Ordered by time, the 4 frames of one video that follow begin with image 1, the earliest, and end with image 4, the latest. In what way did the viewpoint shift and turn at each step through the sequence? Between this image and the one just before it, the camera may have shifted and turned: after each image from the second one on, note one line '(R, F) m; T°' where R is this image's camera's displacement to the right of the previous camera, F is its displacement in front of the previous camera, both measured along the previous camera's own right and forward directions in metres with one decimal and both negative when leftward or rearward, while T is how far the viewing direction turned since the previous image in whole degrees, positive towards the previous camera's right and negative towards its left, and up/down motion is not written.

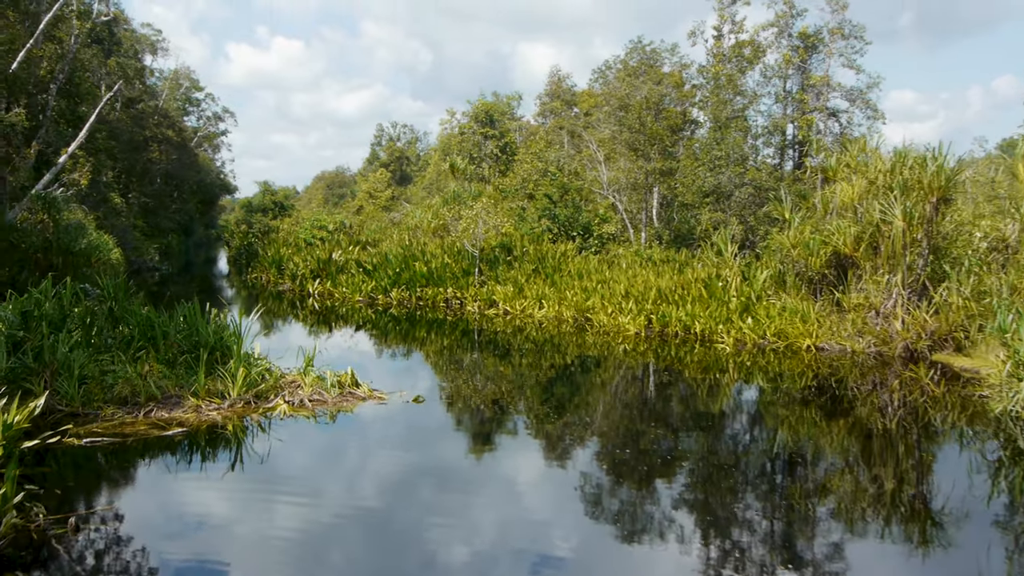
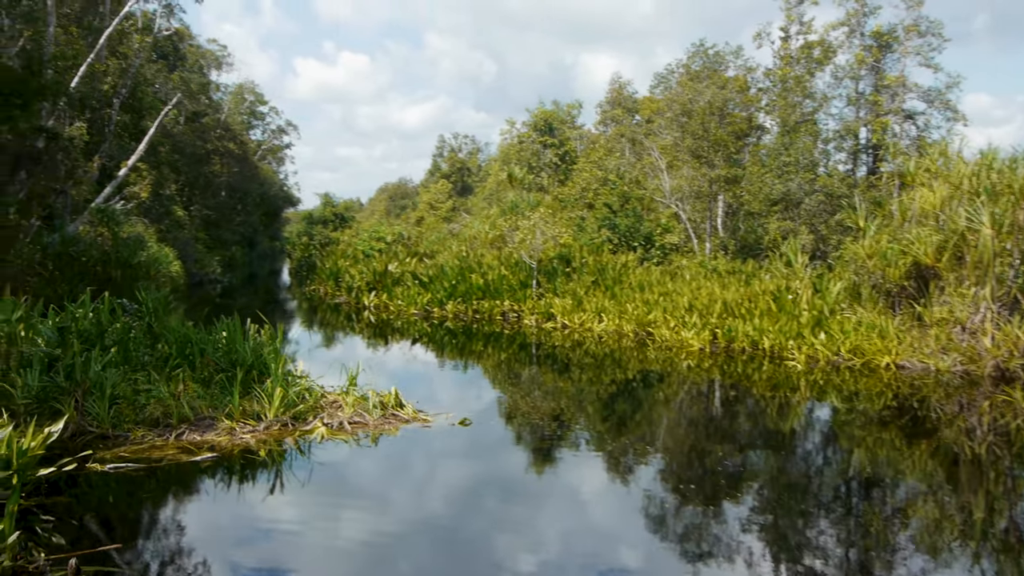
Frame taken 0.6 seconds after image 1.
(+0.1, +0.4) m; -4°
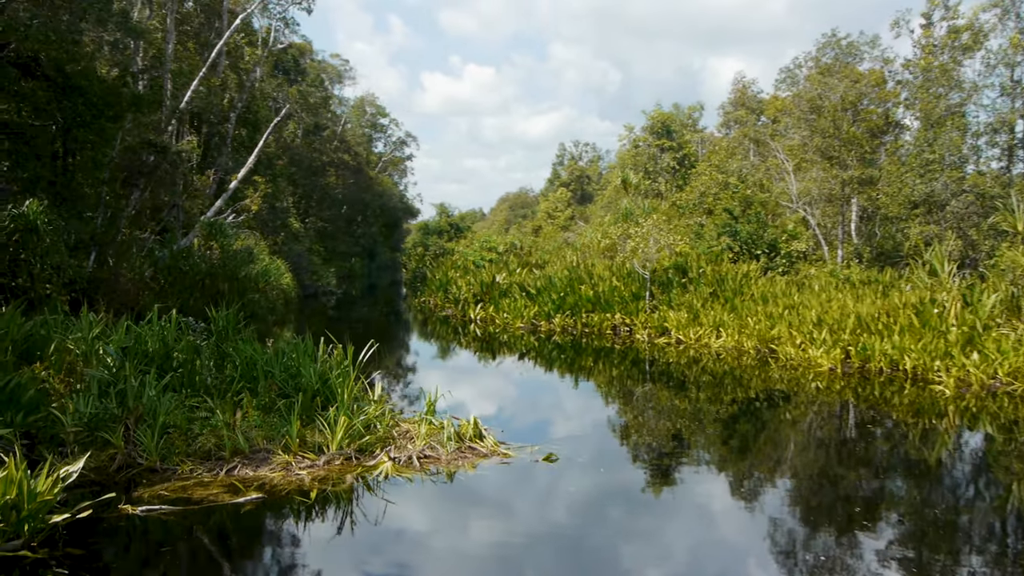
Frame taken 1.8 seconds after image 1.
(+0.2, +0.7) m; -7°
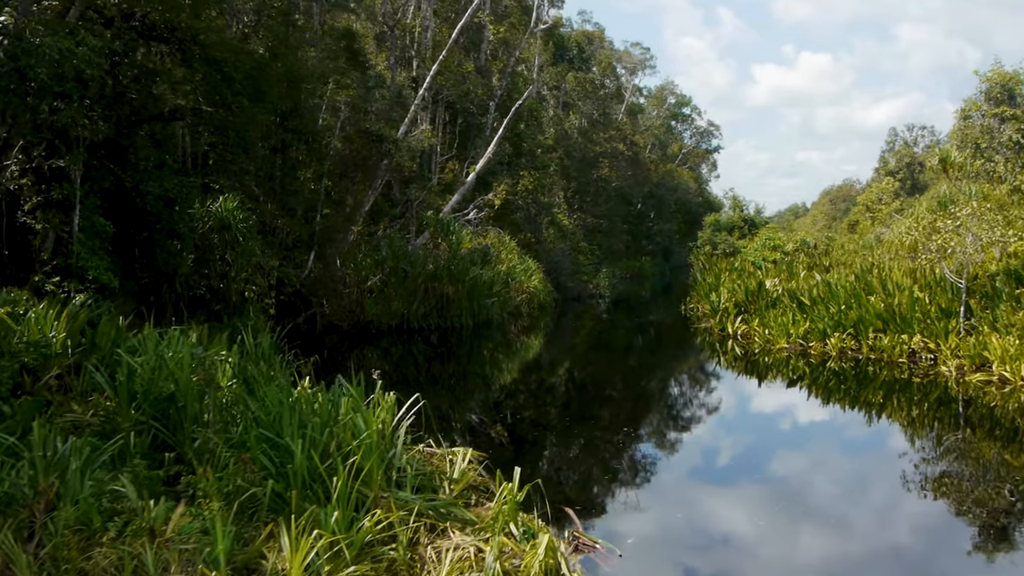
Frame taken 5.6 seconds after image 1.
(+0.7, +2.4) m; -19°
